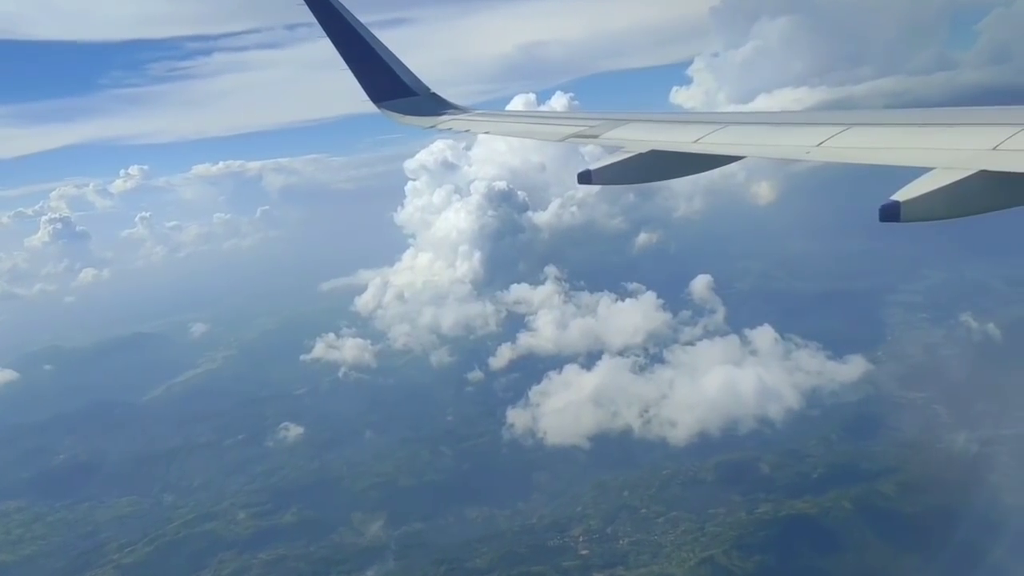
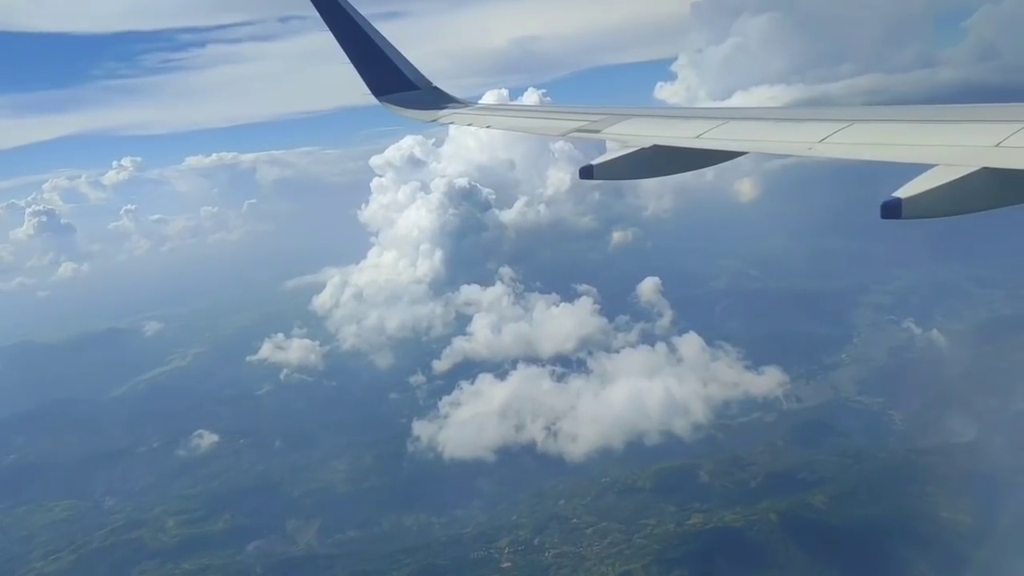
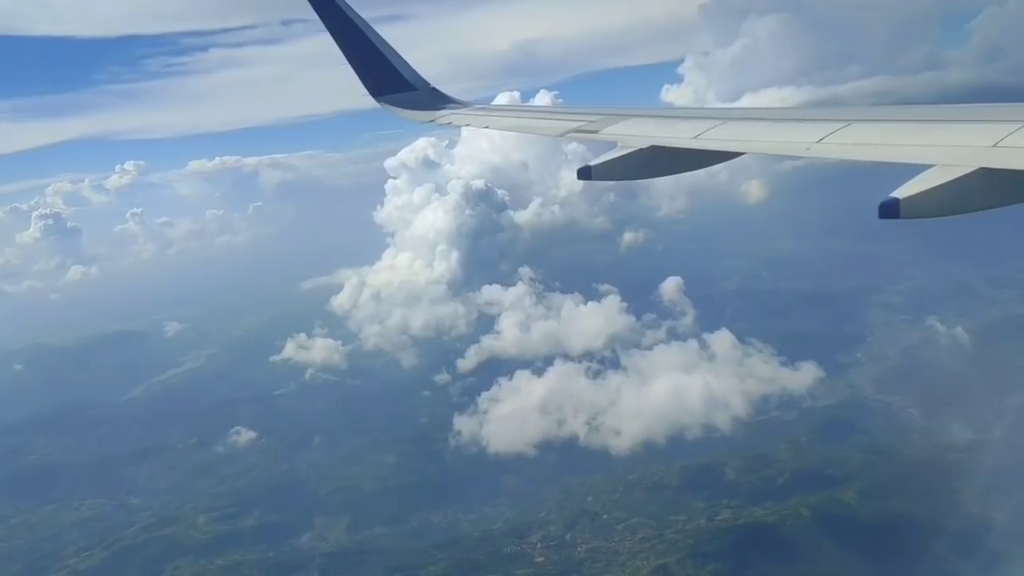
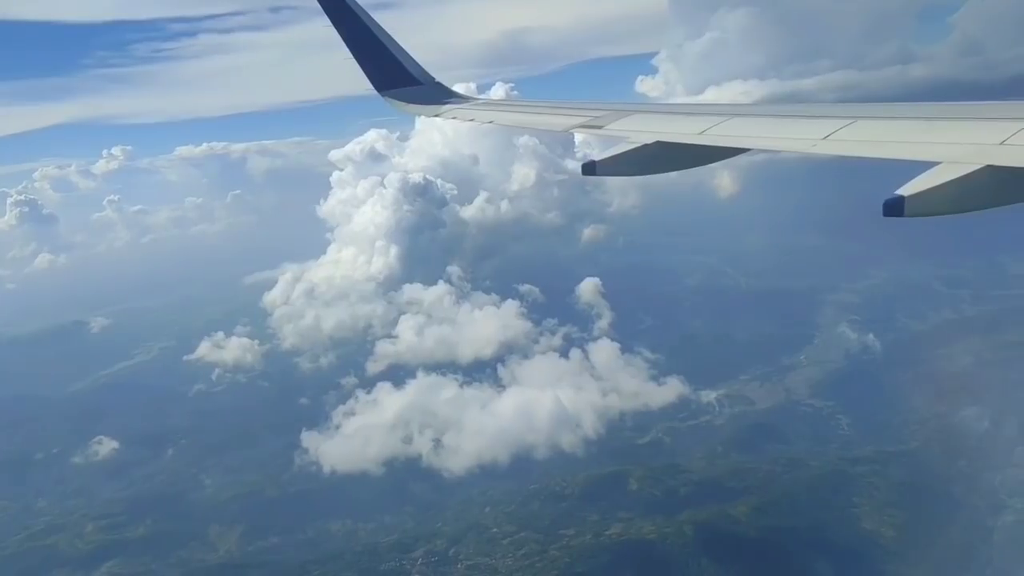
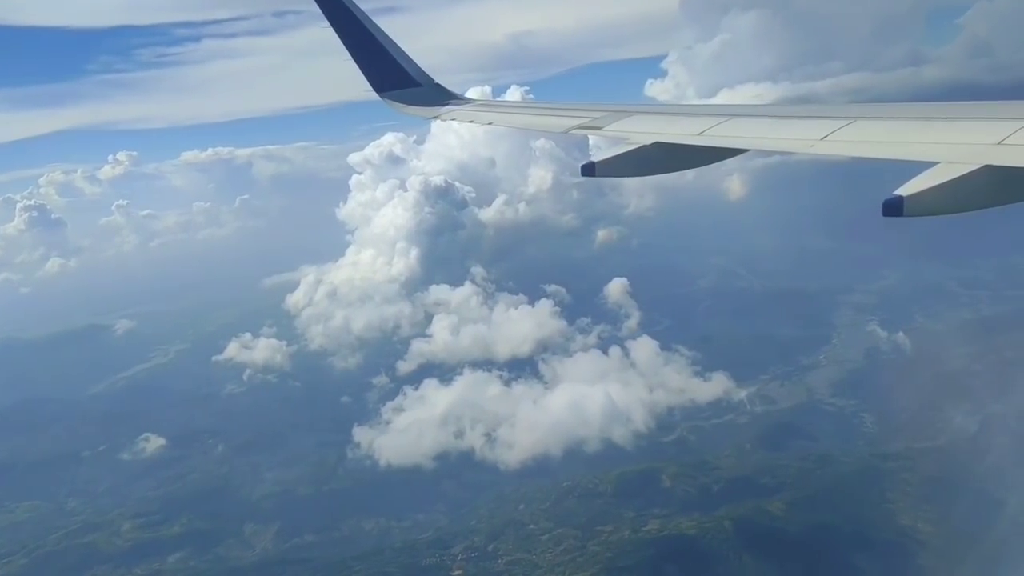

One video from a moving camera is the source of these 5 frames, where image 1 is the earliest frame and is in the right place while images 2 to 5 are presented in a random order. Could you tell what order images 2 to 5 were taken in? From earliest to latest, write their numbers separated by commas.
3, 2, 5, 4
